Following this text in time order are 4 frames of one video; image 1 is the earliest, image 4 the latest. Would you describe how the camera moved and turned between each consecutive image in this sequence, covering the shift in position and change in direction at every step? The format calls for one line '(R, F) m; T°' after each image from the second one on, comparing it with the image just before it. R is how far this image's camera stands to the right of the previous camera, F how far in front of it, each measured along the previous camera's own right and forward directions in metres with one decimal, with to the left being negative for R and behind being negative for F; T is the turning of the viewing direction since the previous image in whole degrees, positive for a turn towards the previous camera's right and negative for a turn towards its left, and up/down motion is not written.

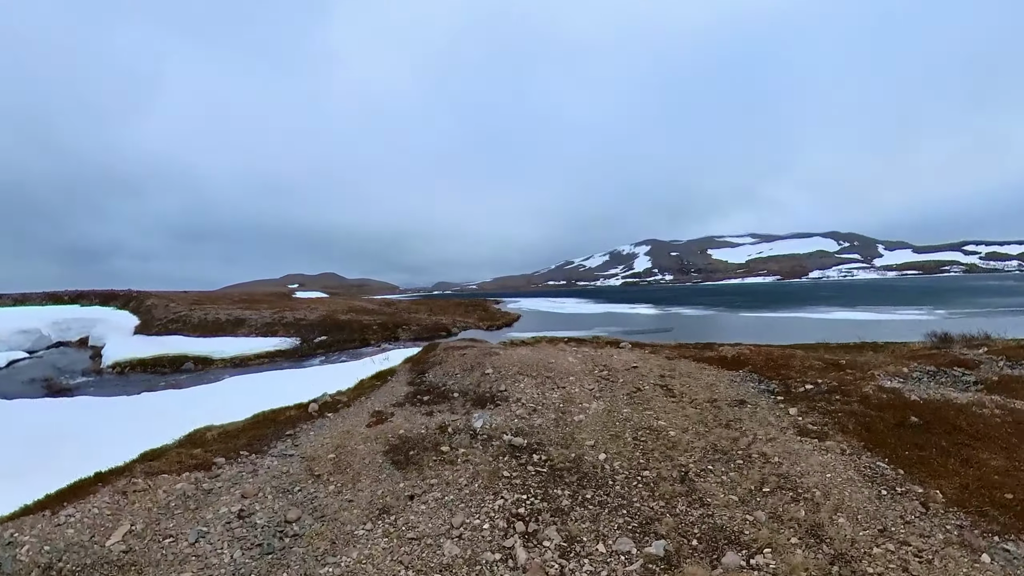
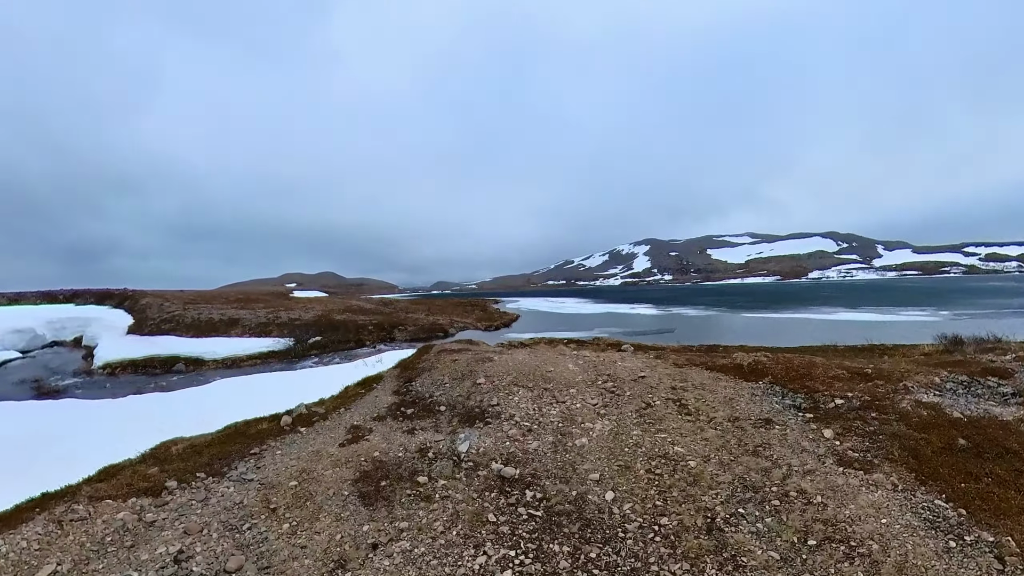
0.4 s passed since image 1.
(+0.2, +1.2) m; 0°
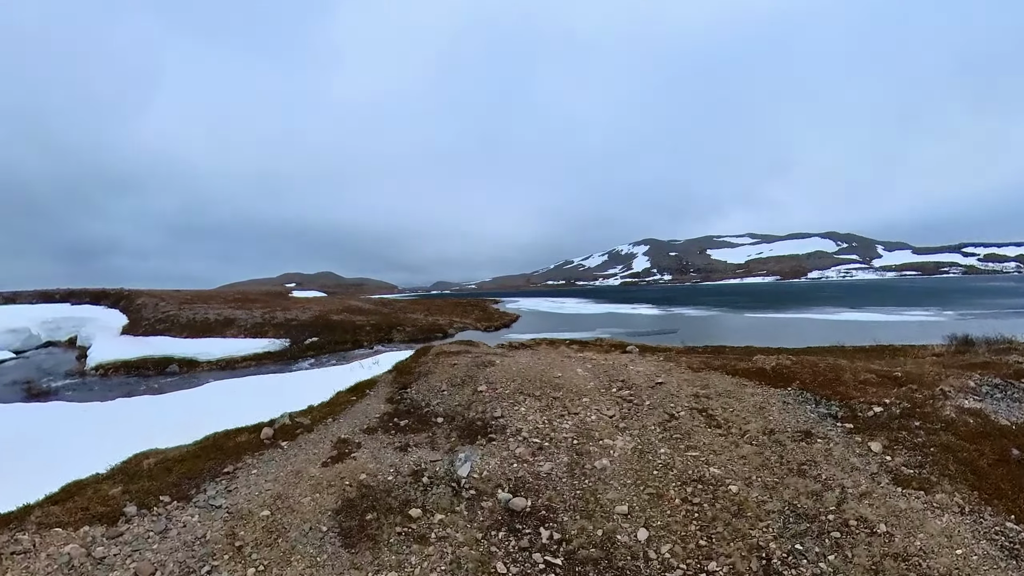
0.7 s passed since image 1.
(-0.2, +1.1) m; 0°
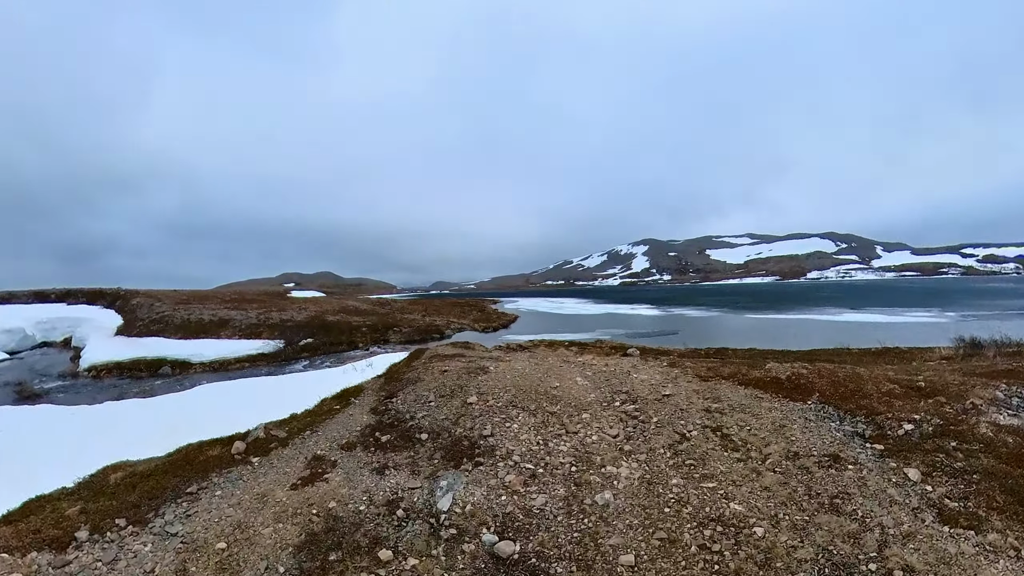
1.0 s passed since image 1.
(+0.2, +0.9) m; 0°
